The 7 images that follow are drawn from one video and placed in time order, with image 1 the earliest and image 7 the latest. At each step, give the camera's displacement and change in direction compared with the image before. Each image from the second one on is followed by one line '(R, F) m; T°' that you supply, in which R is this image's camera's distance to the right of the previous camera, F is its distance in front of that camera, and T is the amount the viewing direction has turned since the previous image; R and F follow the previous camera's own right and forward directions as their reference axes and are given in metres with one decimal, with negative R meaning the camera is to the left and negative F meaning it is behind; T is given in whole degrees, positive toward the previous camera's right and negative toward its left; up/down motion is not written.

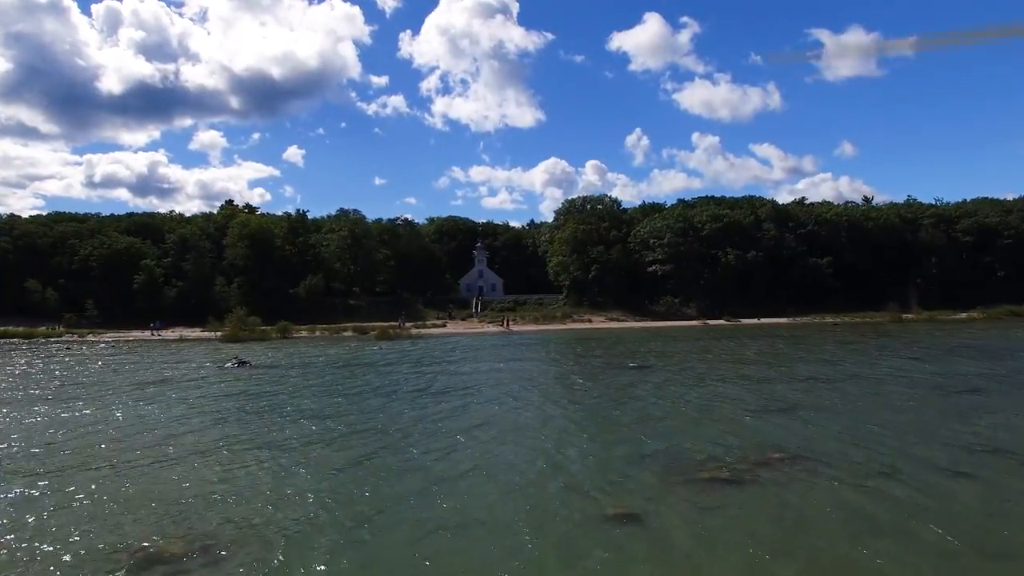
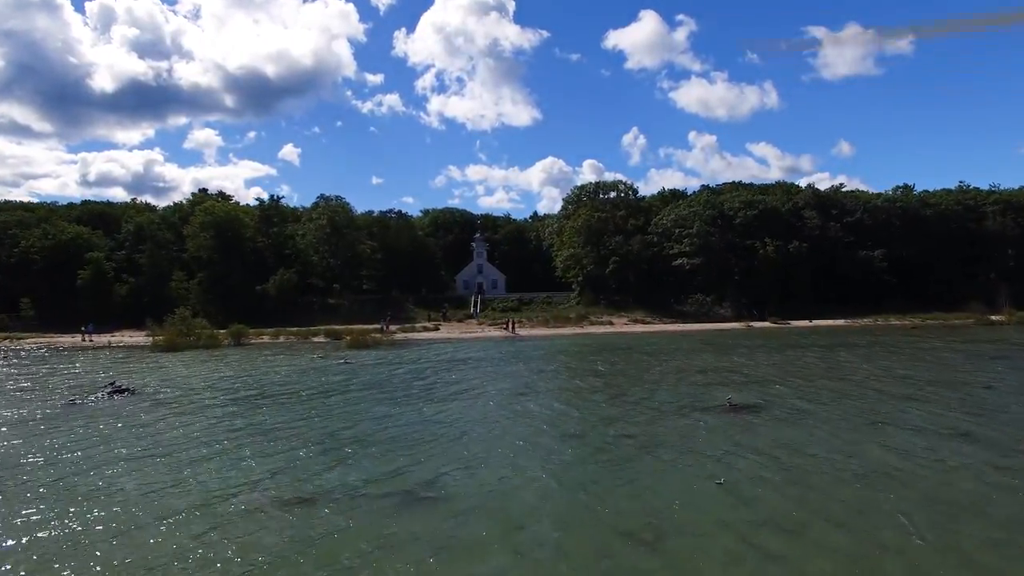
(-1.0, +12.5) m; 0°
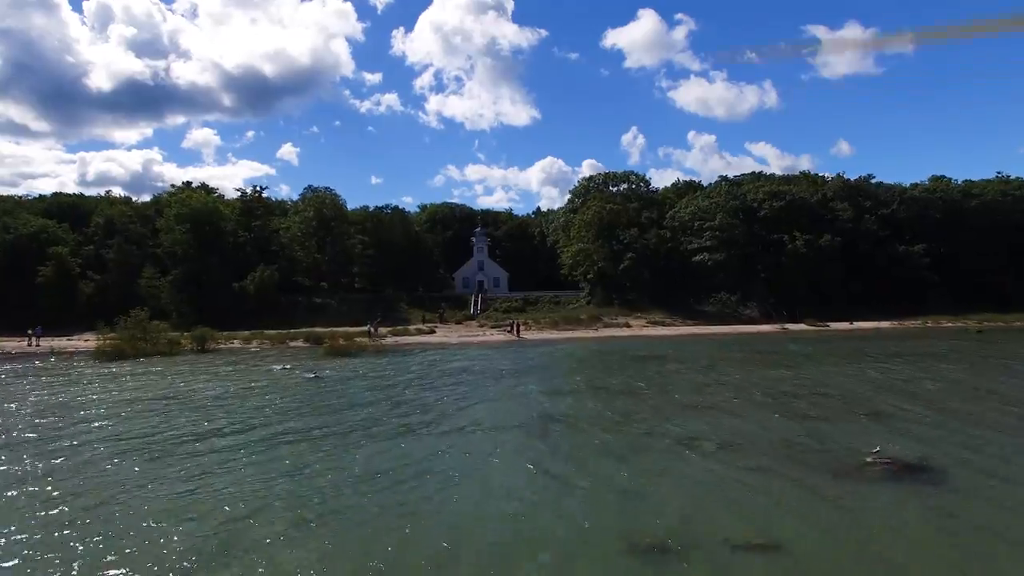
(-0.6, +7.2) m; 0°
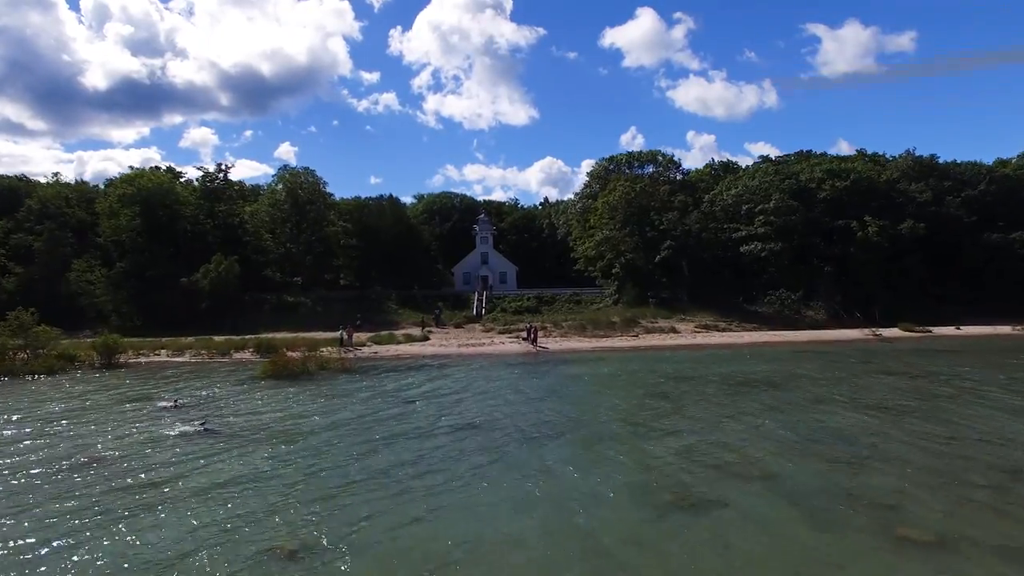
(-1.3, +12.6) m; 0°
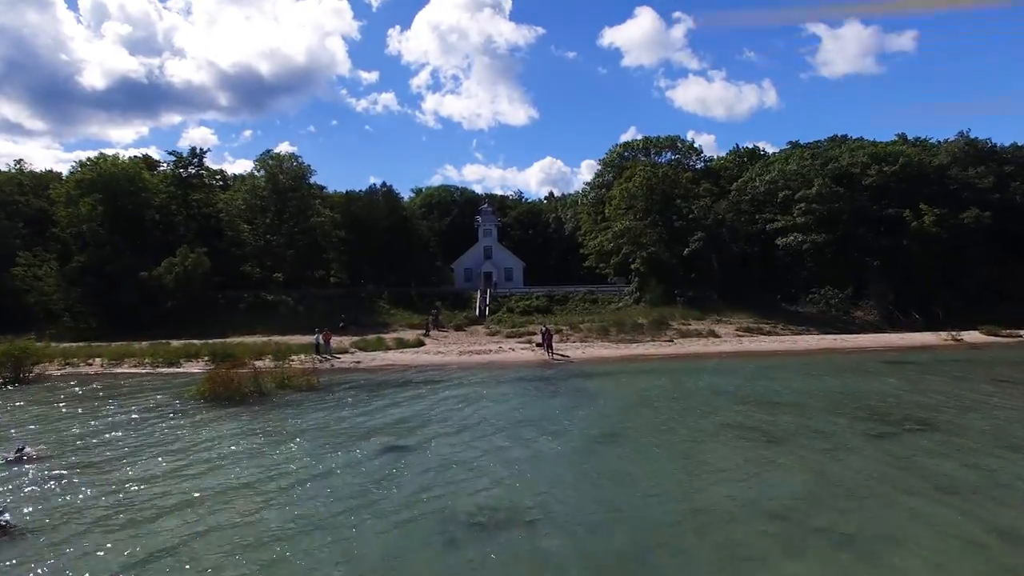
(-0.7, +7.1) m; 0°
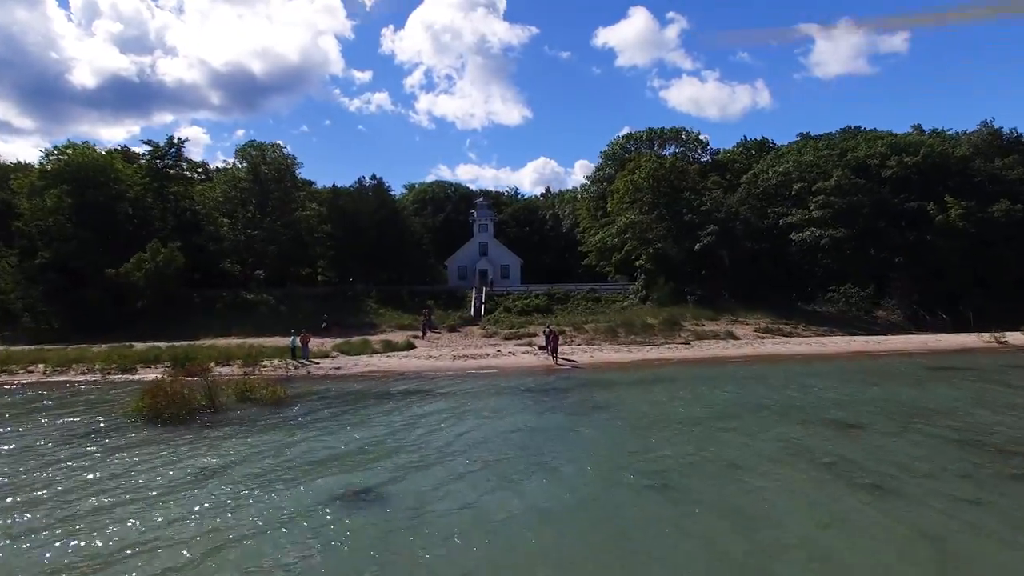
(-0.3, +3.6) m; +1°
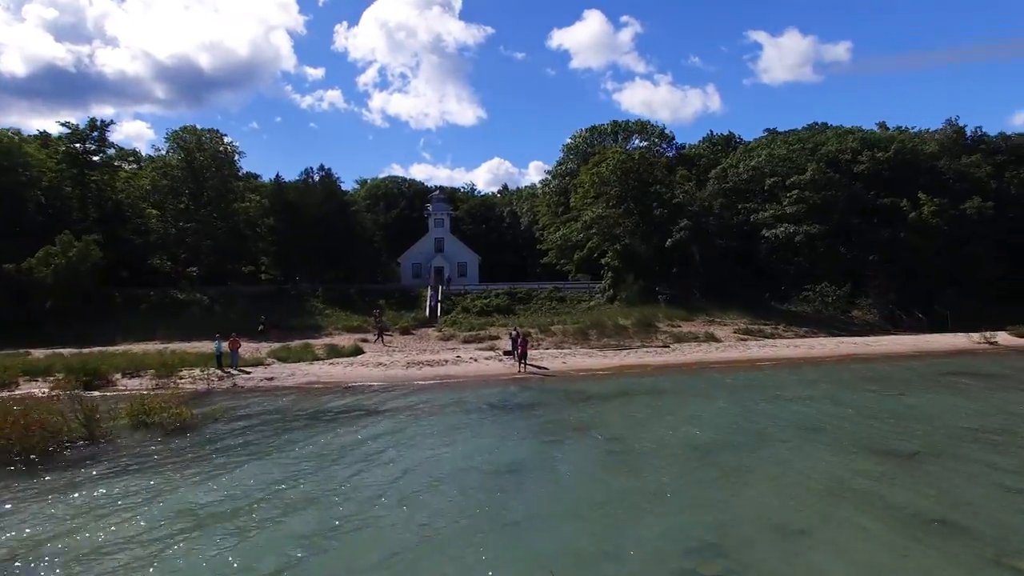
(-0.3, +3.6) m; +4°
